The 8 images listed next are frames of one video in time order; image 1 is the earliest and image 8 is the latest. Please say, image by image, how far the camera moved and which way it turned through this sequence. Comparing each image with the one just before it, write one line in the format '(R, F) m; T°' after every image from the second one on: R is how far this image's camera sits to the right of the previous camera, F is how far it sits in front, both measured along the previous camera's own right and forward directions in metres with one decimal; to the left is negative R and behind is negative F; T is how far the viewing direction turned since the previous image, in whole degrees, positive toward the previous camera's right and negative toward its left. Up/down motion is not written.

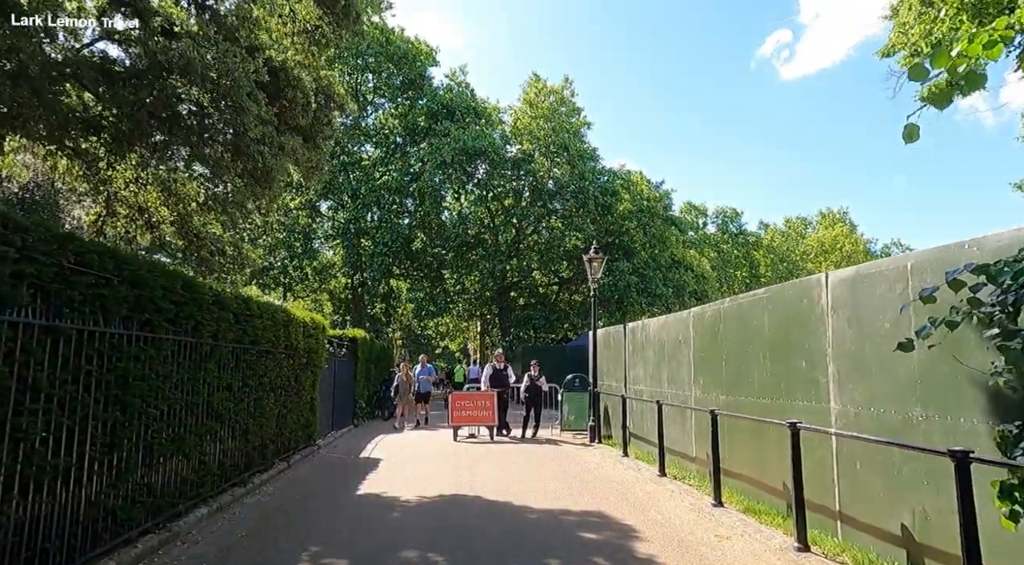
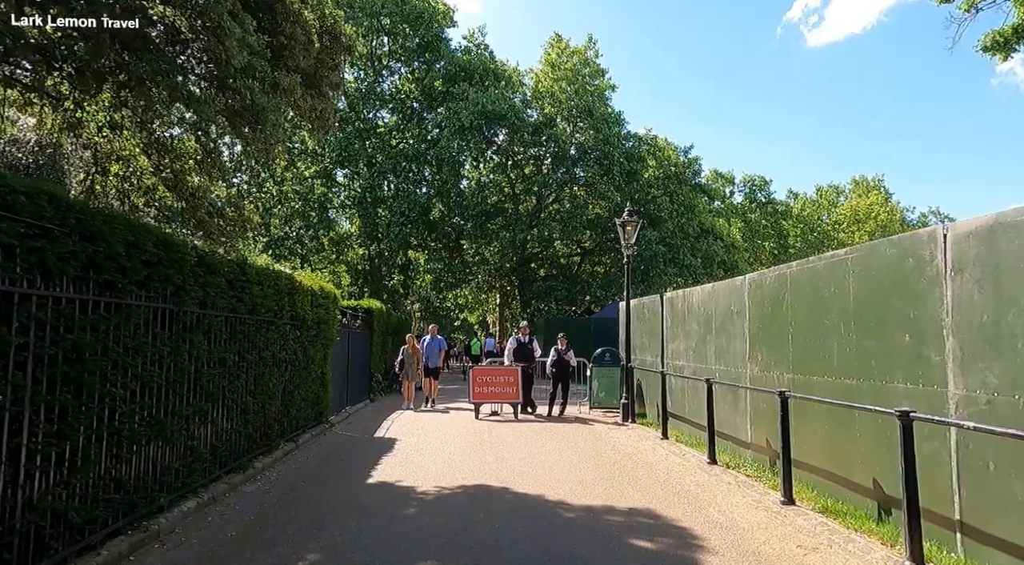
(-0.1, +1.1) m; -2°
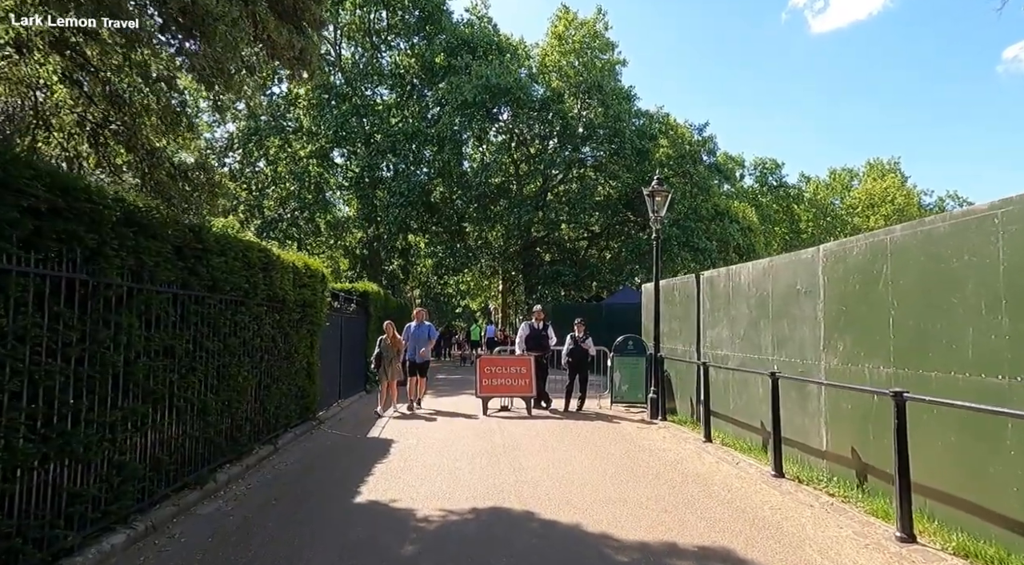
(-0.2, +1.6) m; 0°
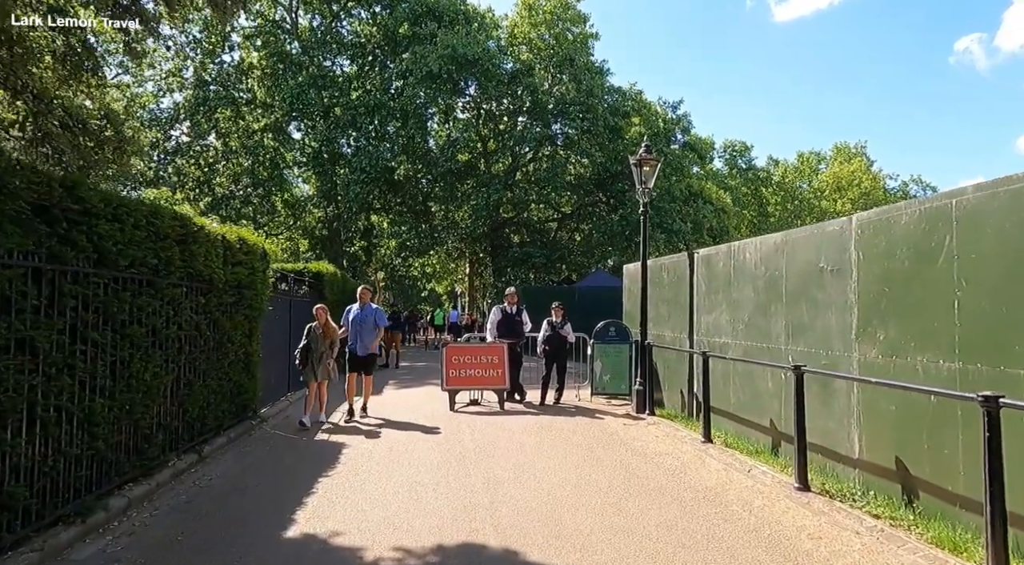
(-0.1, +1.3) m; +3°
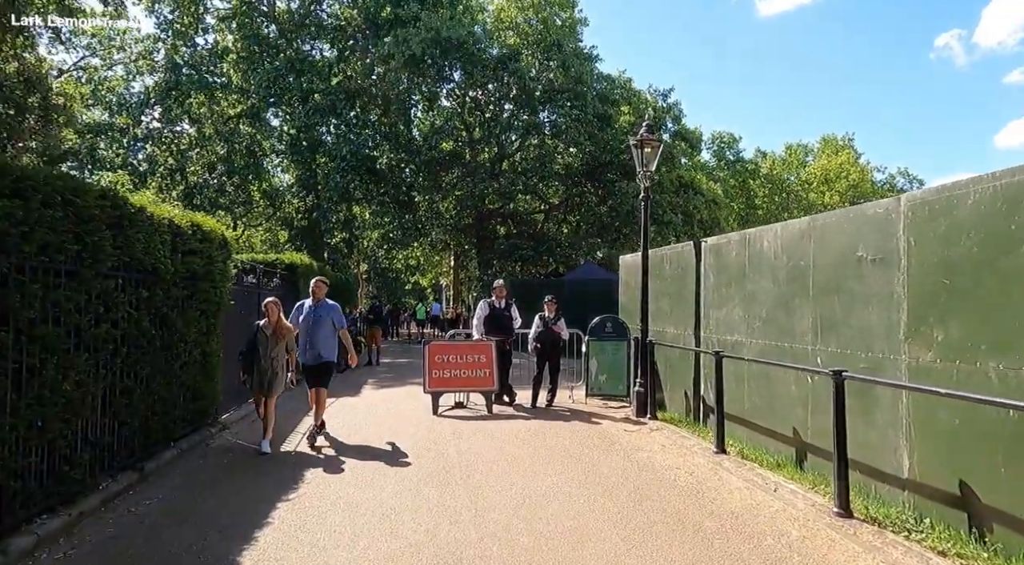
(-0.1, +0.9) m; +1°
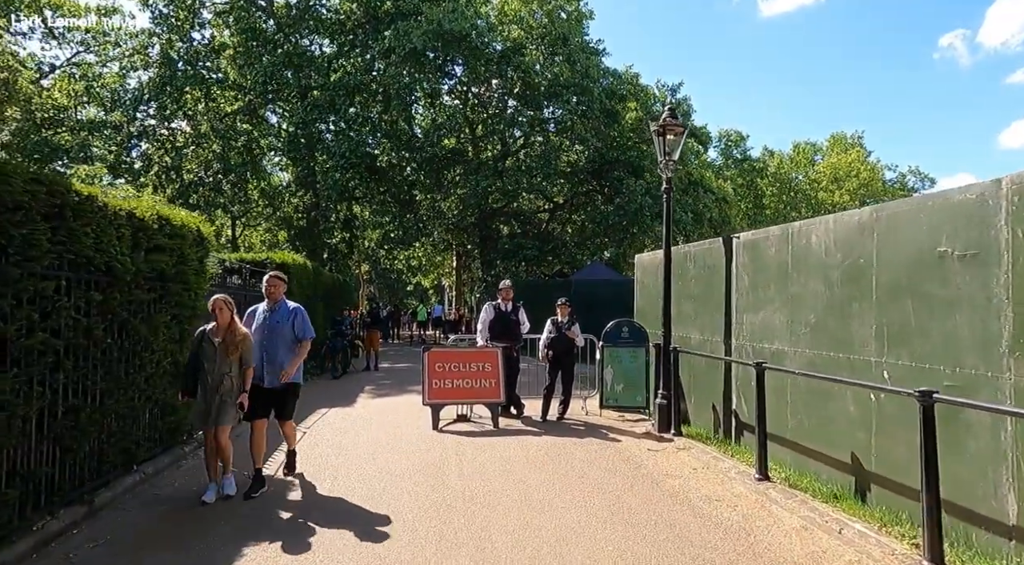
(-0.1, +0.9) m; 0°
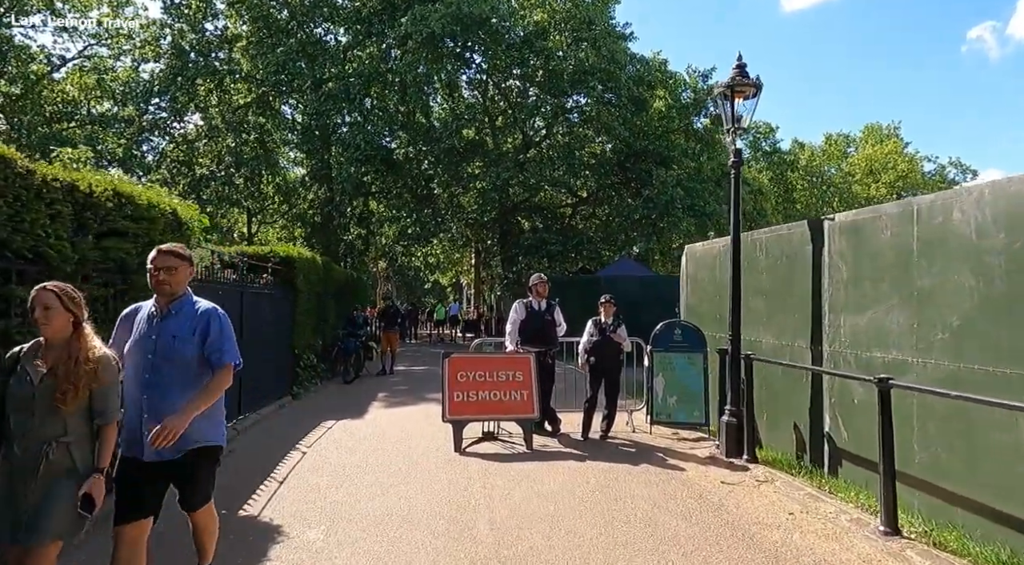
(-0.2, +1.4) m; -1°
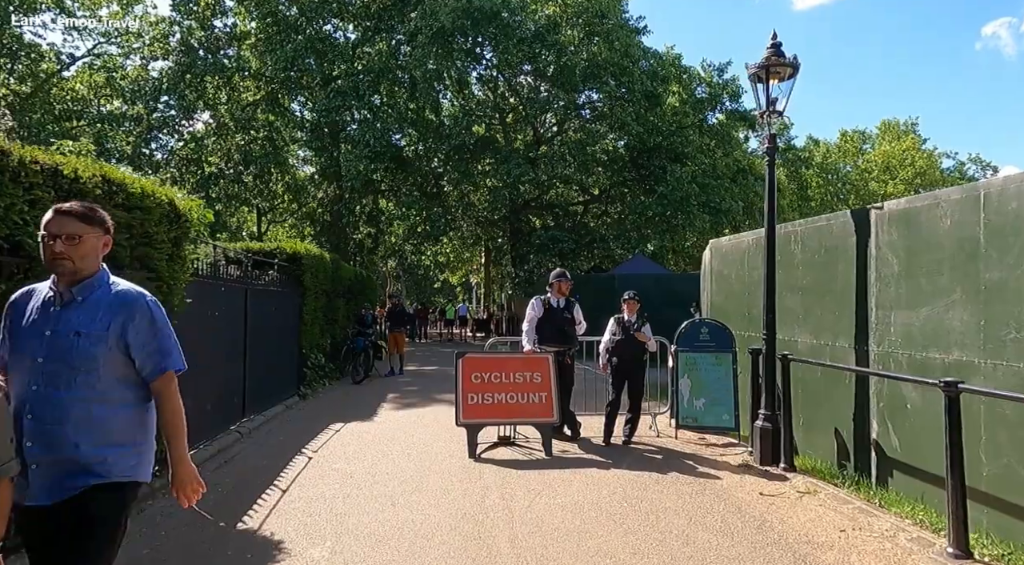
(-0.1, +0.4) m; -1°
